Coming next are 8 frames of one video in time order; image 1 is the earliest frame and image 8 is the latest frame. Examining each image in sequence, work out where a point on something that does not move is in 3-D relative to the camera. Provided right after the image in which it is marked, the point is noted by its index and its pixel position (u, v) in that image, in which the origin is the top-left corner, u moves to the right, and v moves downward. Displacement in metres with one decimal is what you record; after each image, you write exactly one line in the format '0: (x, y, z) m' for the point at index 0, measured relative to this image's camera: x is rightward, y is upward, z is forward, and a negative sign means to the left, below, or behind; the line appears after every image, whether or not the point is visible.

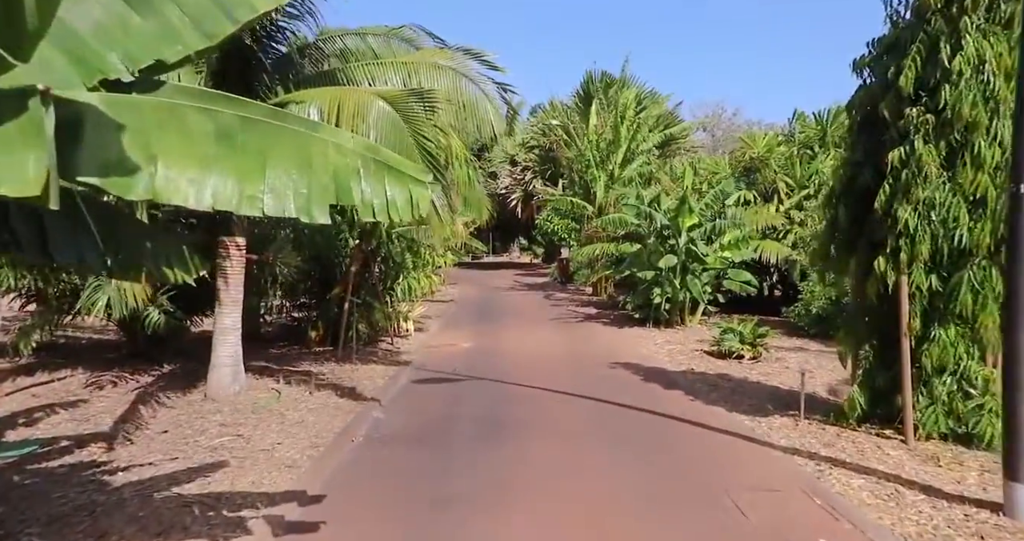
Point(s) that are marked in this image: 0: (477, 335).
0: (-0.9, -1.5, +15.5) m
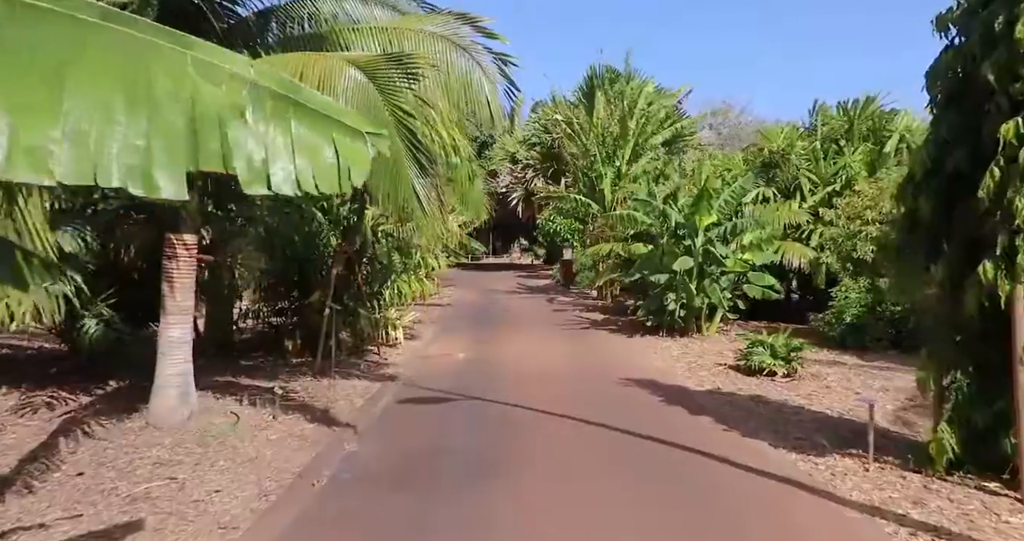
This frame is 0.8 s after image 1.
0: (-0.9, -1.6, +14.3) m
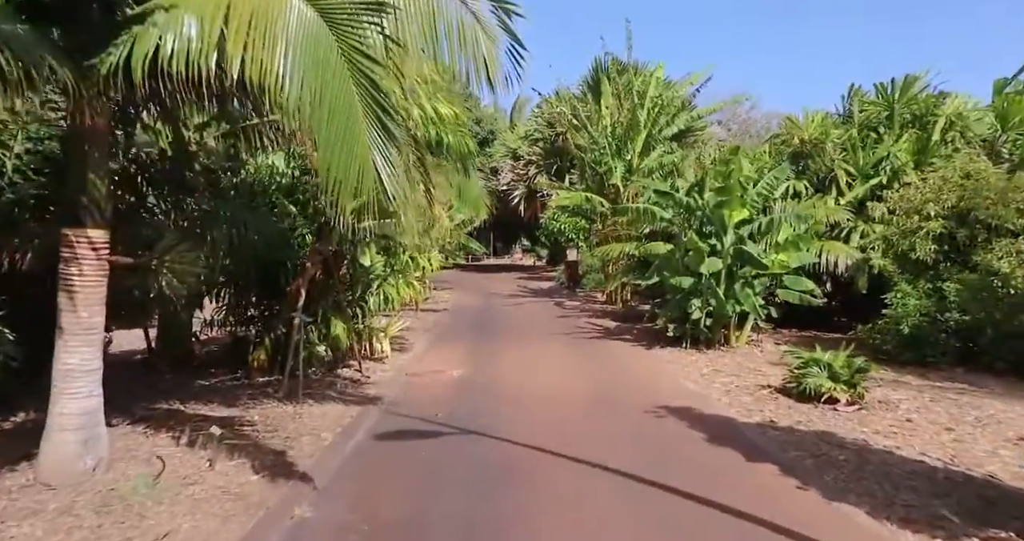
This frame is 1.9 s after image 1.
0: (-0.8, -1.6, +12.6) m
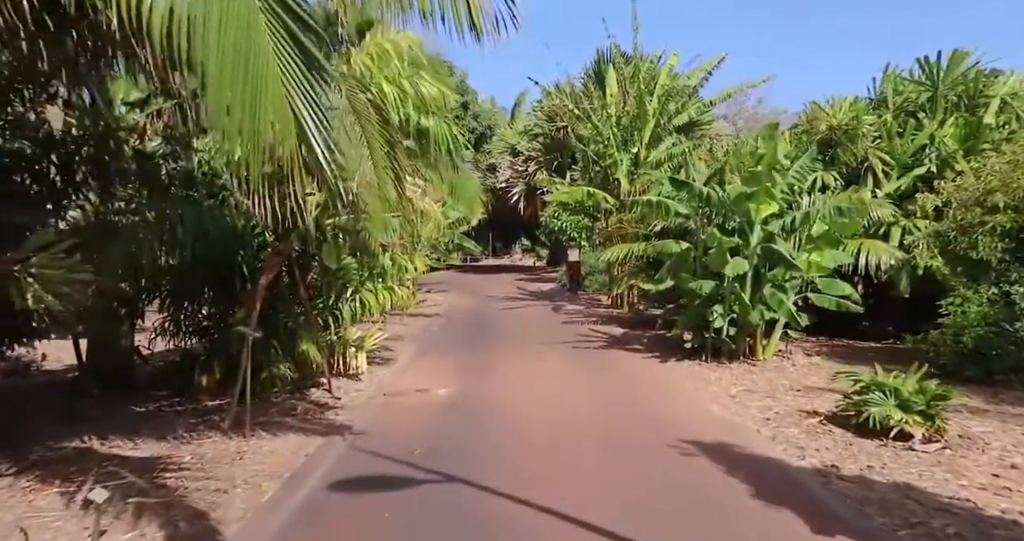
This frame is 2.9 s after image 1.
0: (-0.9, -1.6, +11.1) m
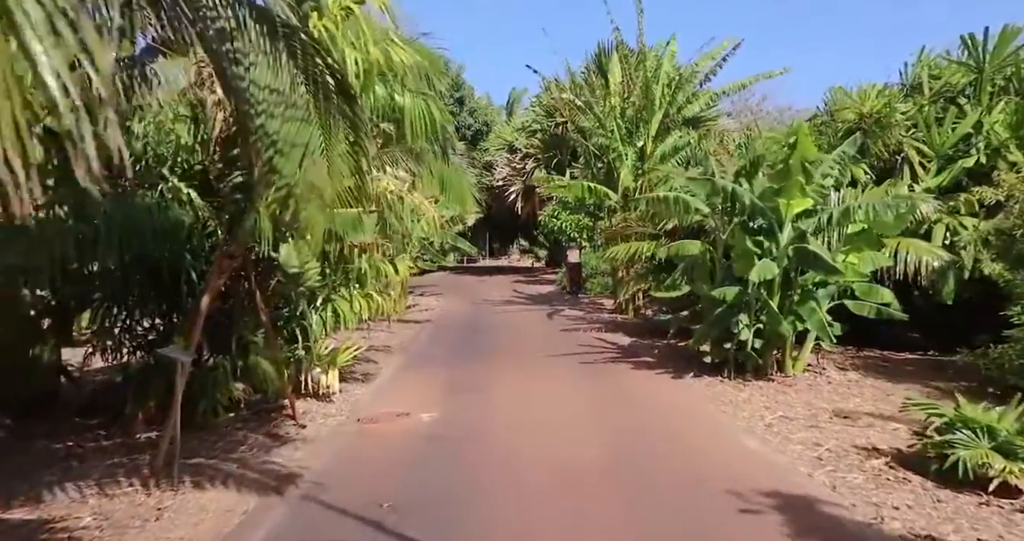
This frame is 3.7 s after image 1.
0: (-1.0, -1.7, +9.8) m
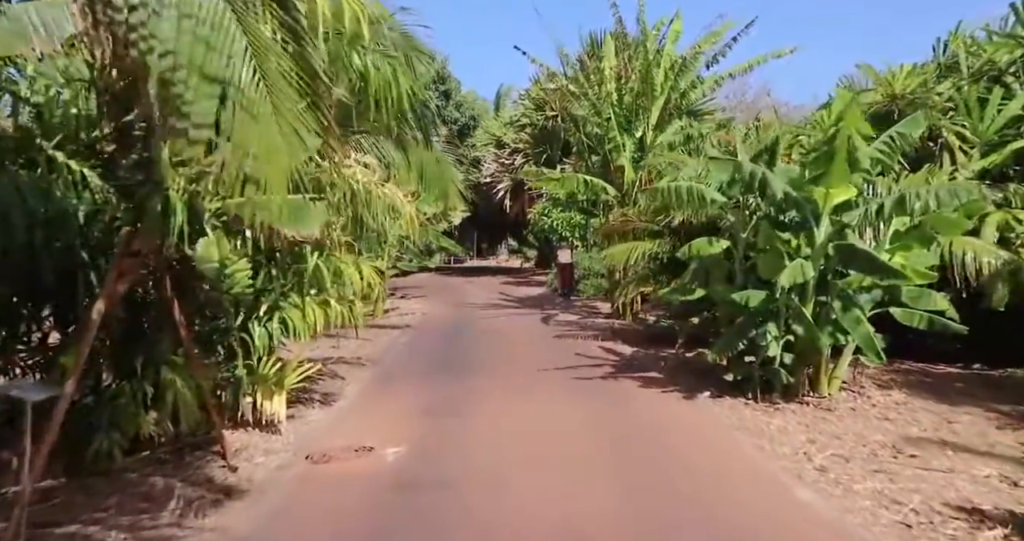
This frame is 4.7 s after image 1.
0: (-1.1, -1.7, +8.2) m
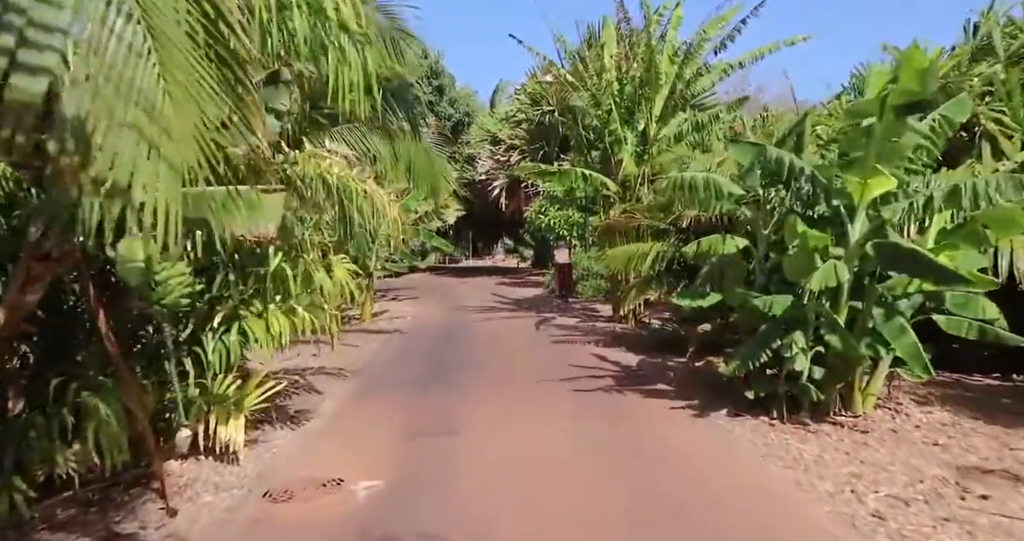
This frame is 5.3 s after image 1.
0: (-1.2, -1.8, +7.2) m
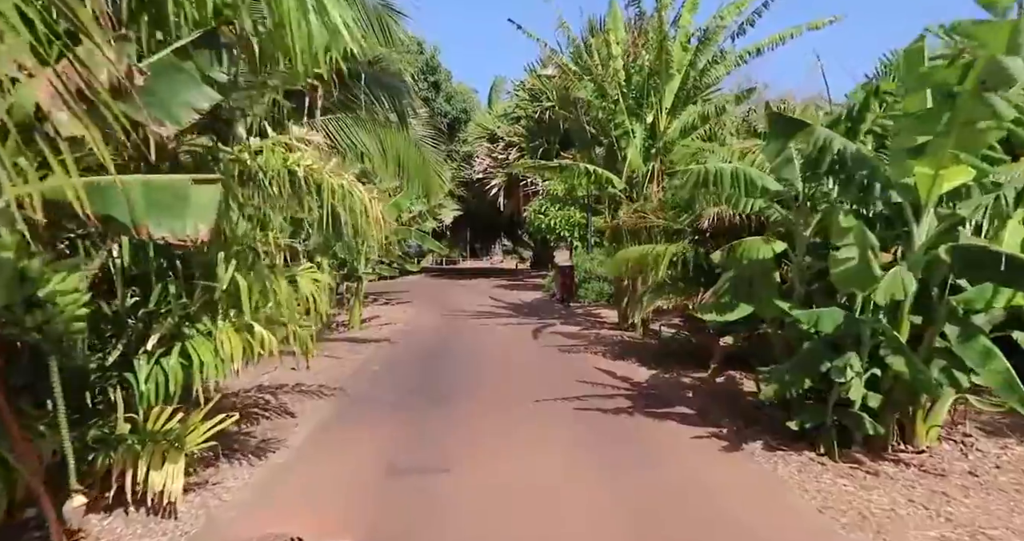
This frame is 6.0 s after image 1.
0: (-1.2, -1.8, +6.1) m
